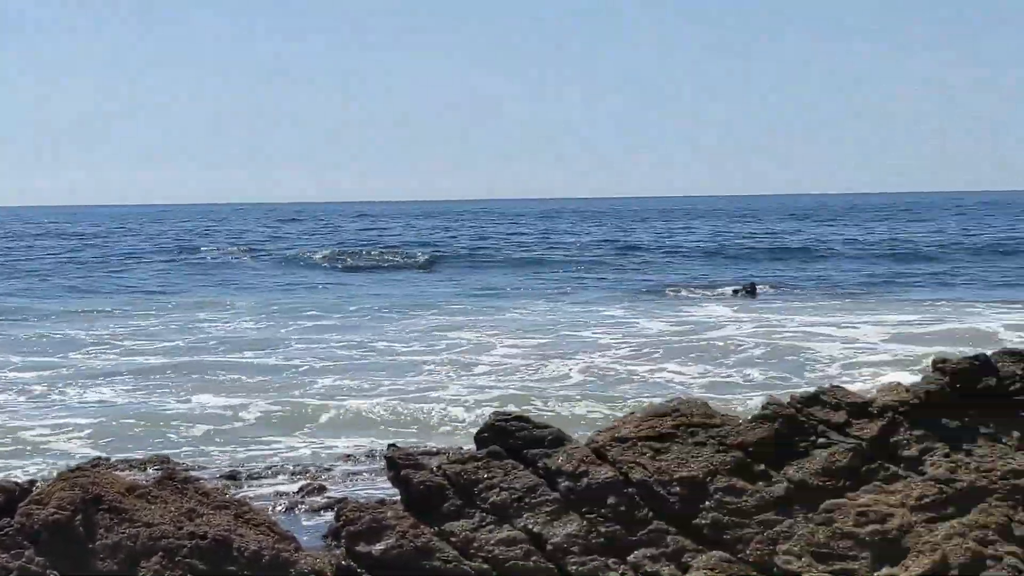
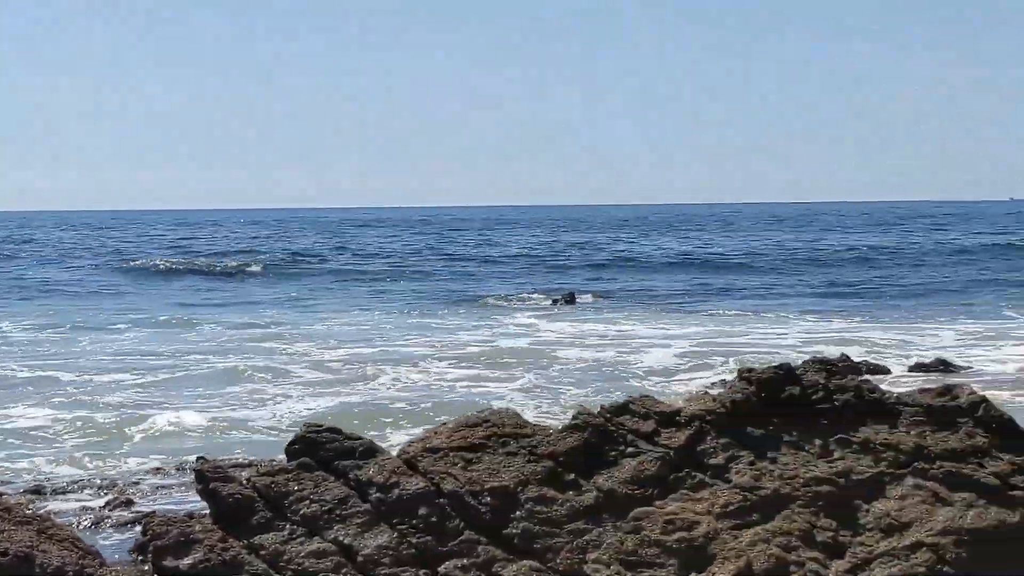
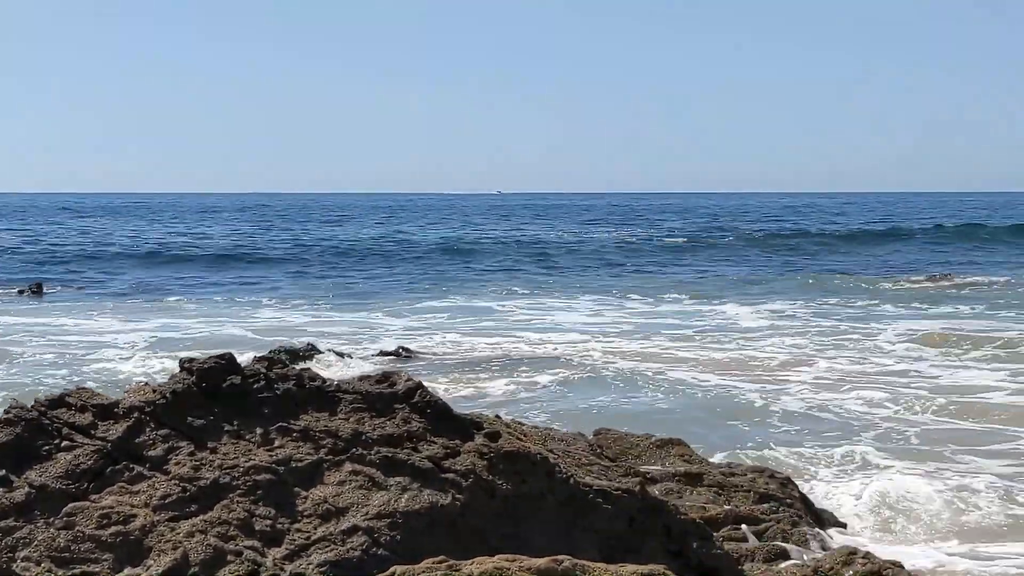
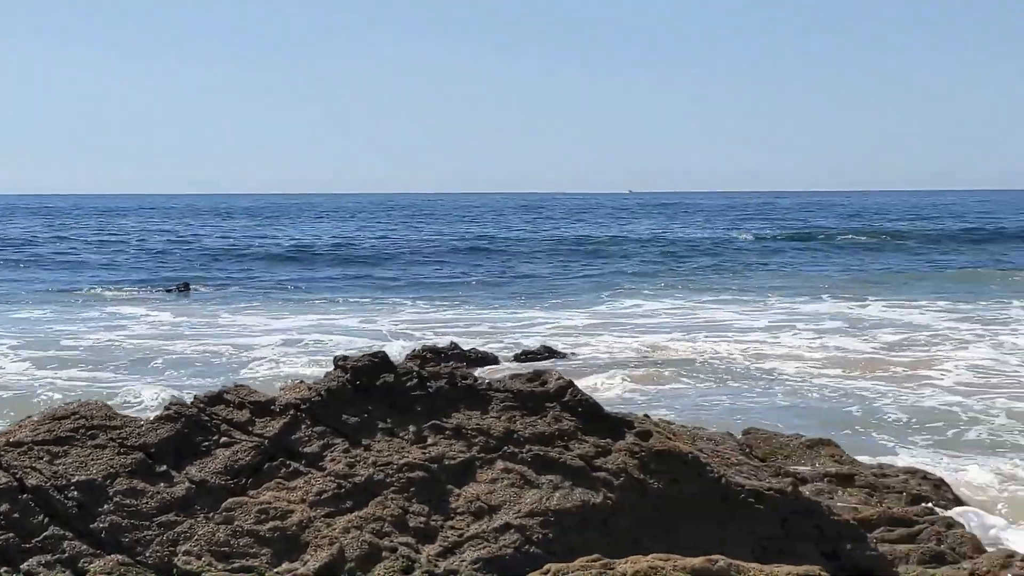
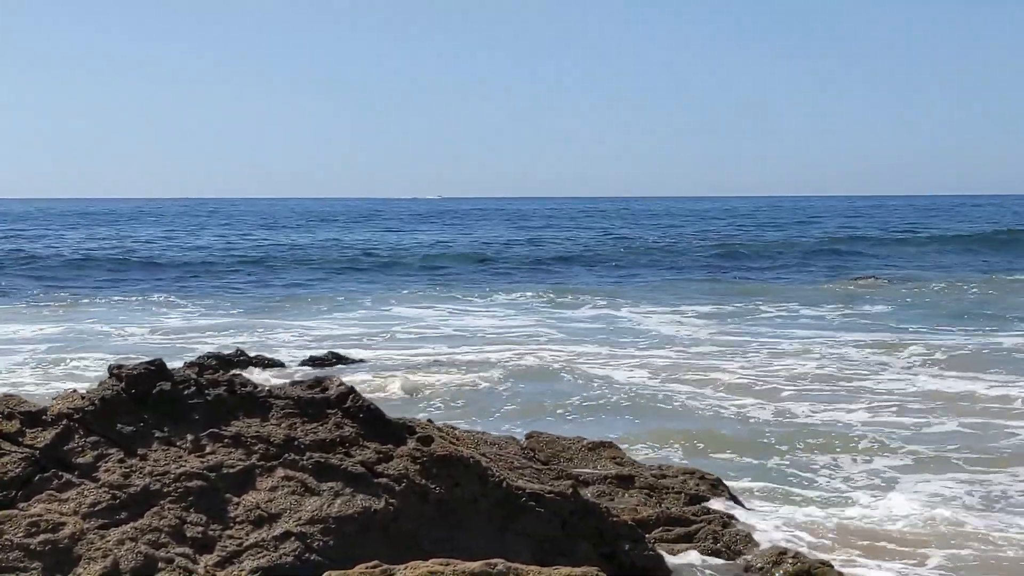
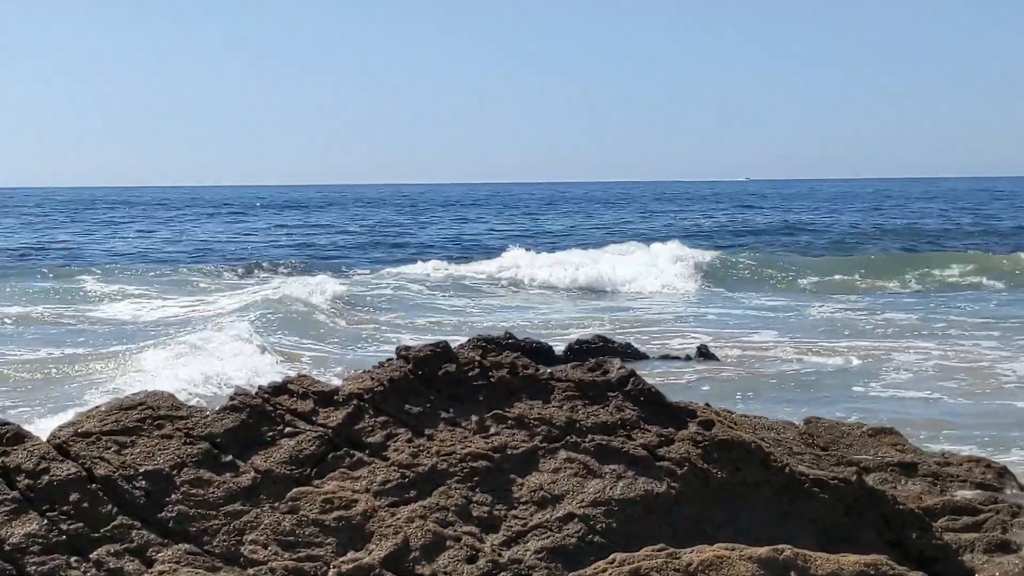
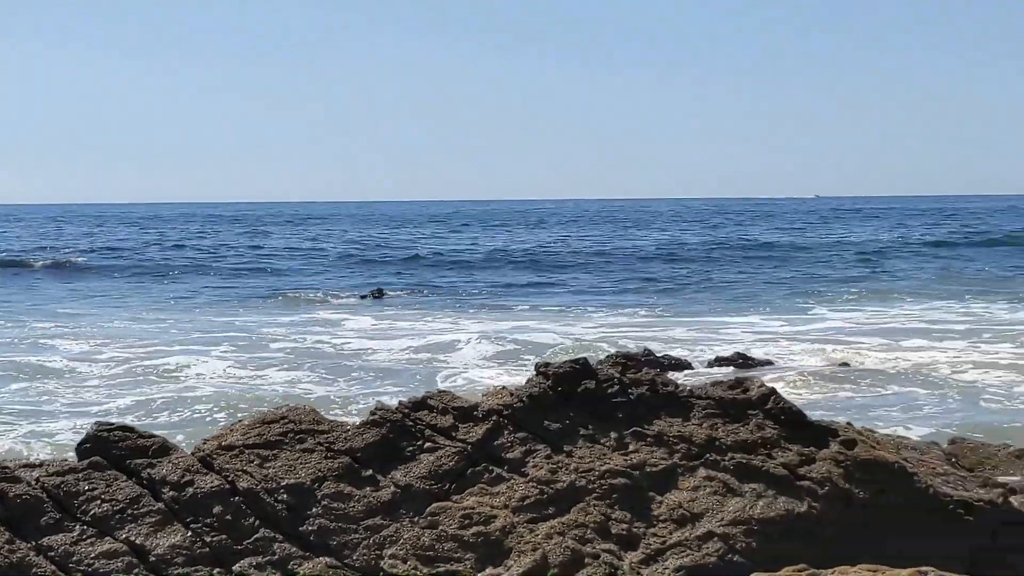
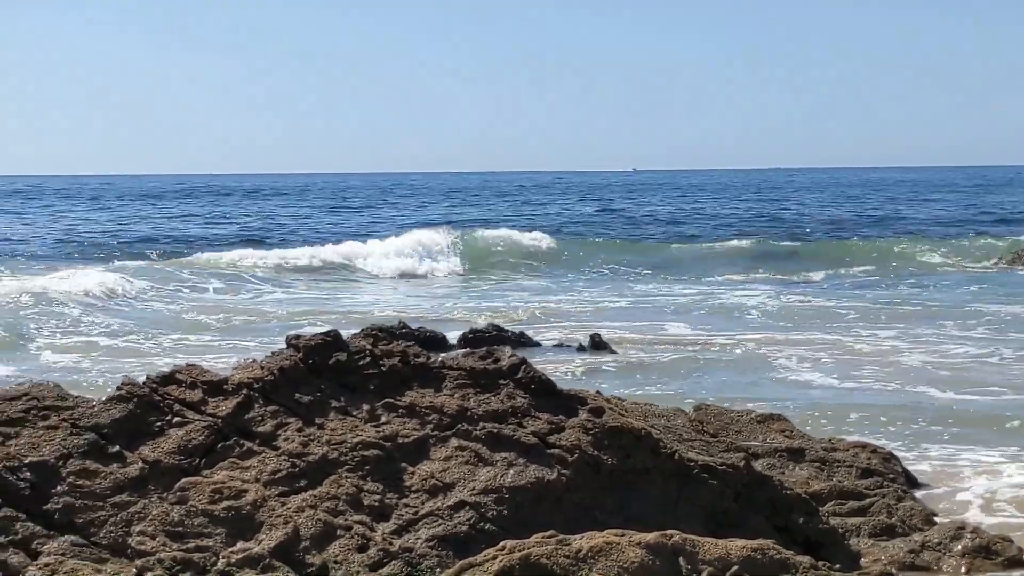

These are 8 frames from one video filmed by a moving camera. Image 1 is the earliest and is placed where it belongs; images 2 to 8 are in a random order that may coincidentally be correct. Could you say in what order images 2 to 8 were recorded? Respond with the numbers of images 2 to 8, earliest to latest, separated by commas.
2, 7, 4, 3, 5, 8, 6
